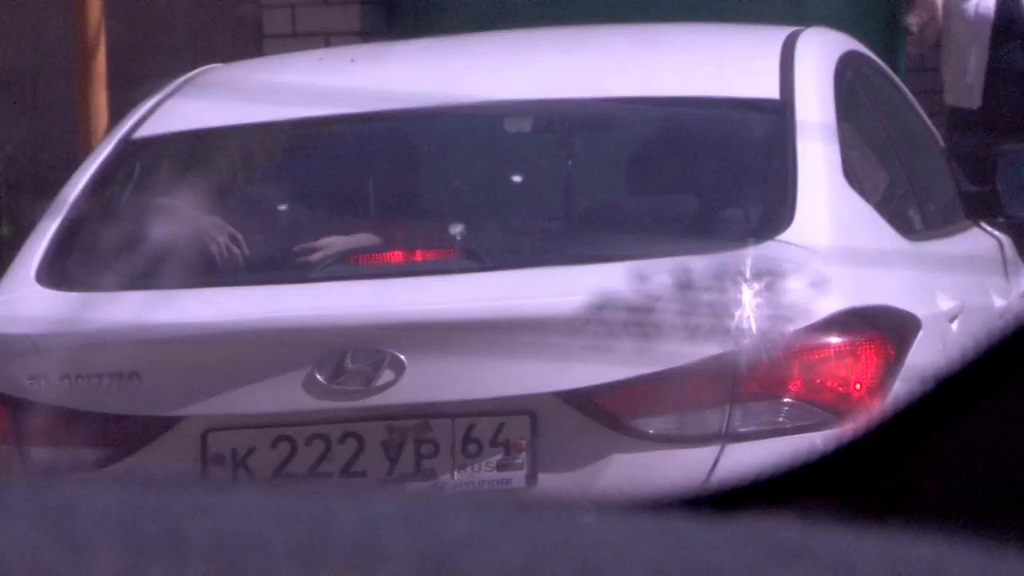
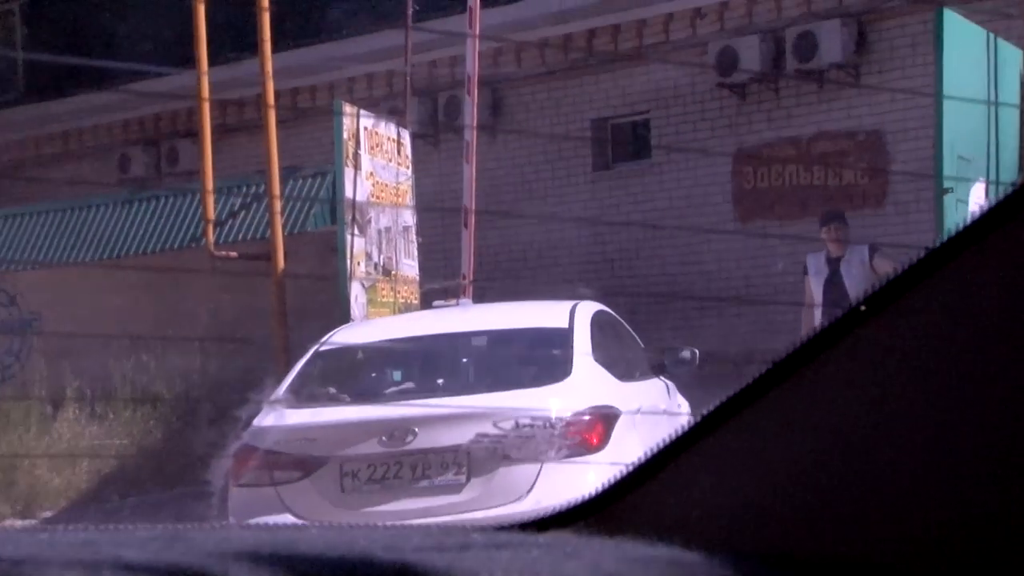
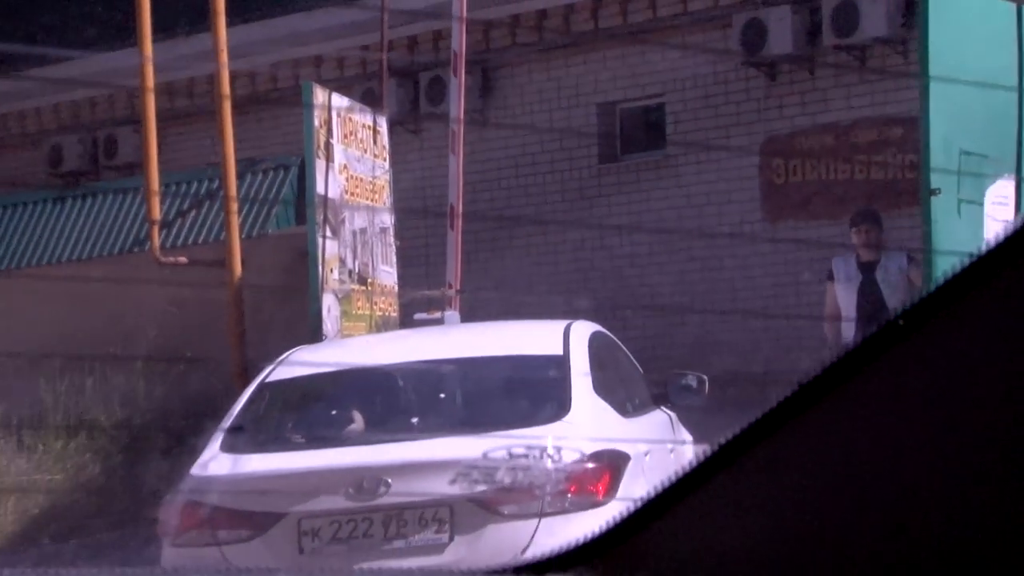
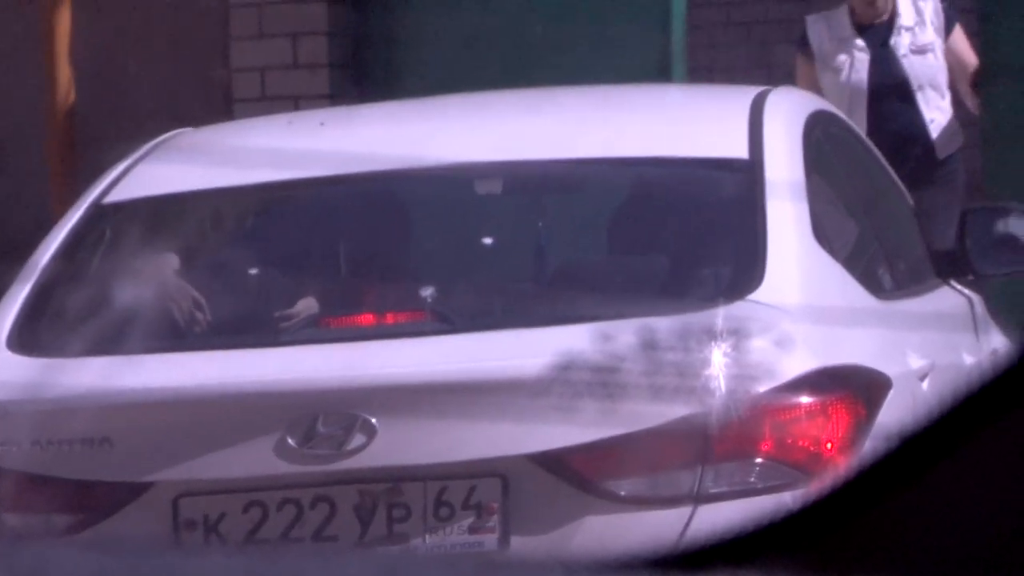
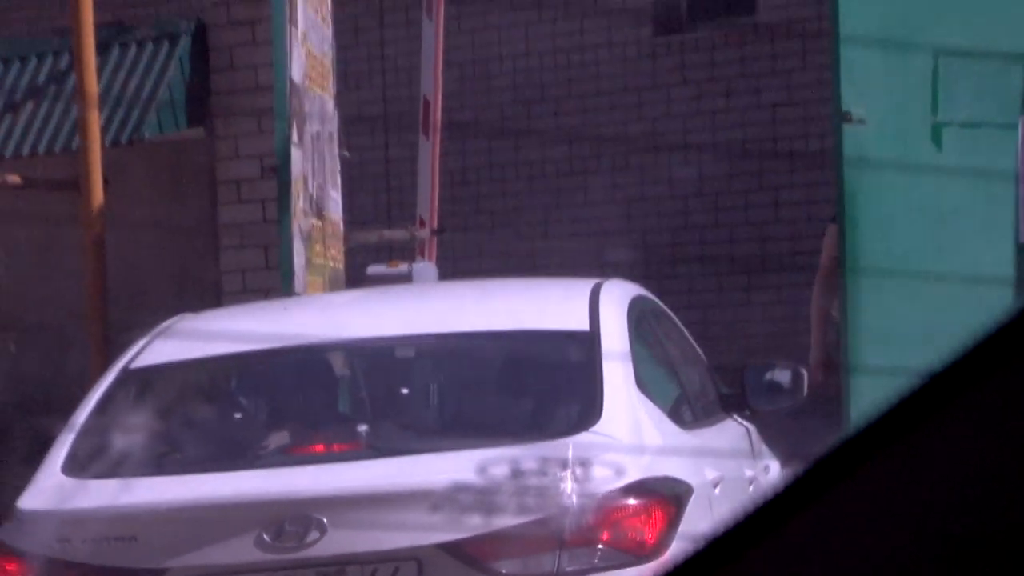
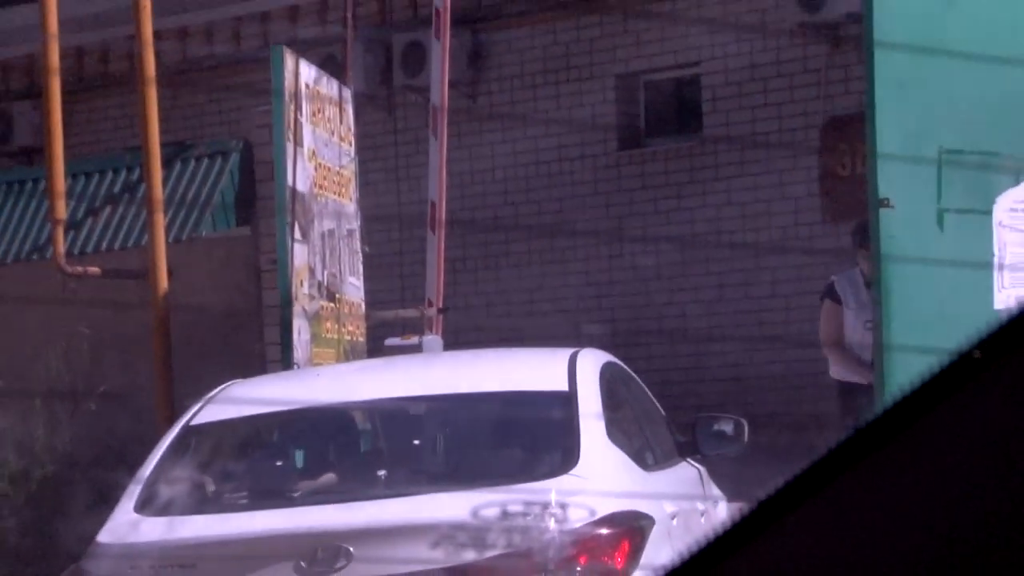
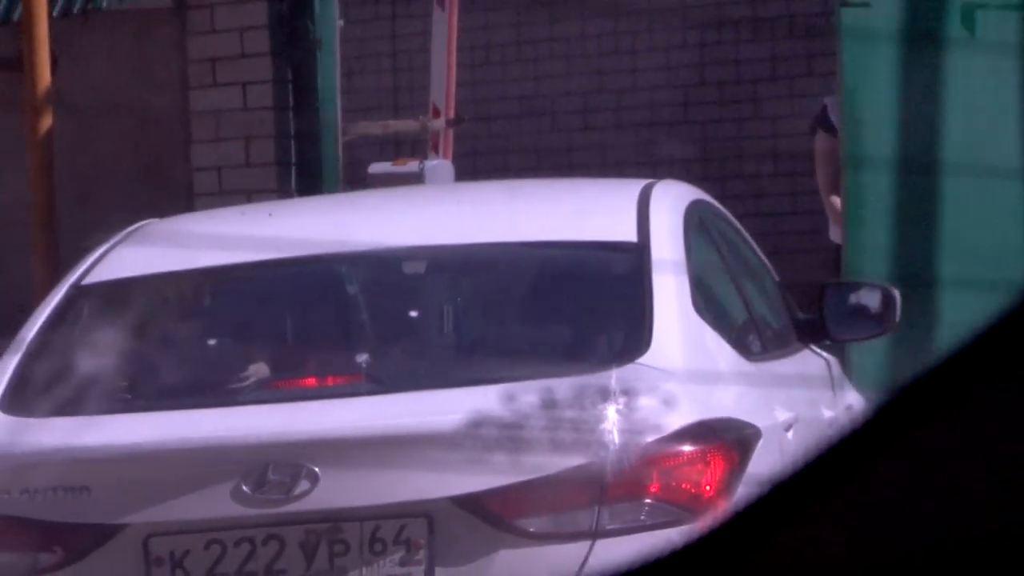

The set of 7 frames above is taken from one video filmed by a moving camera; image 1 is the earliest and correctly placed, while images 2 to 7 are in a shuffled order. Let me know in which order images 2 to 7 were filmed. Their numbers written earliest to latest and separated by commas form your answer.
4, 7, 5, 6, 3, 2
